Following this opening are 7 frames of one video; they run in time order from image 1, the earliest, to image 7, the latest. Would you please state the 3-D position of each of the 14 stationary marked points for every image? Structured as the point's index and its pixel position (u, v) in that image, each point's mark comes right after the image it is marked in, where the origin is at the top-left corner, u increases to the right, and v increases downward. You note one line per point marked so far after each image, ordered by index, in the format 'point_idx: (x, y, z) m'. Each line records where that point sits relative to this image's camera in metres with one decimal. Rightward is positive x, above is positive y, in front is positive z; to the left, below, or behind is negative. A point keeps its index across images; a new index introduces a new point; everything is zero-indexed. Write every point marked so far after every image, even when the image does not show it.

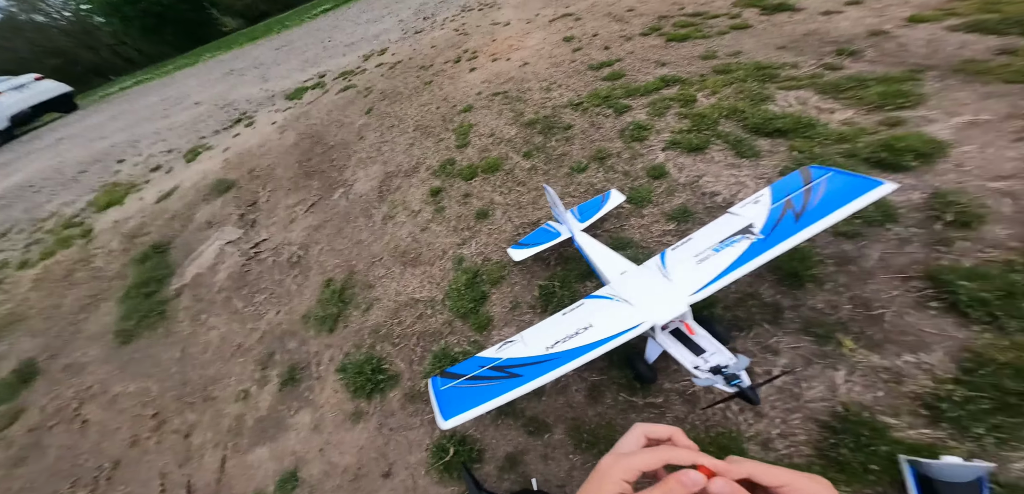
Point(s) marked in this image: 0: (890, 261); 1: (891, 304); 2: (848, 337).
0: (+3.8, -0.1, +4.2) m
1: (+3.5, -0.5, +3.9) m
2: (+3.1, -0.8, +3.8) m
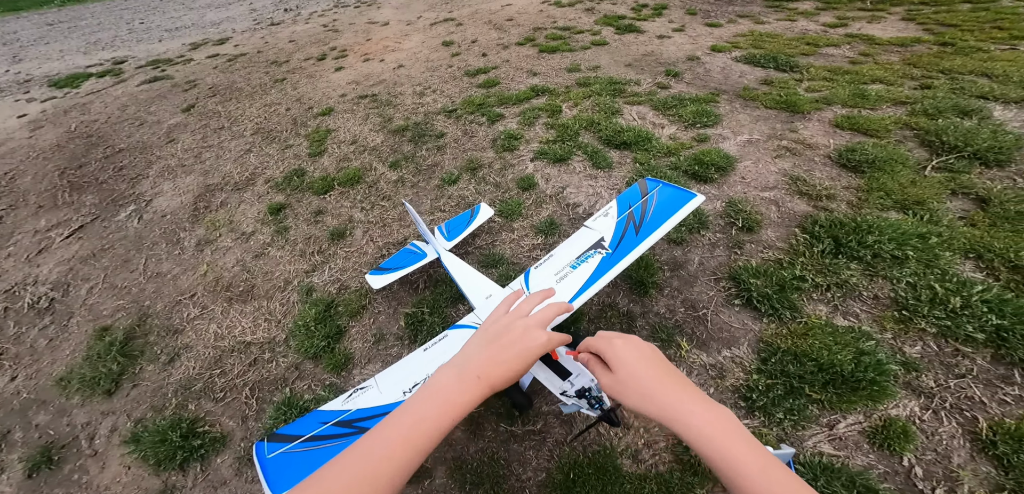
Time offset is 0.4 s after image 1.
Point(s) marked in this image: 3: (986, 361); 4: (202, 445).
0: (+2.3, -0.1, +4.5) m
1: (+2.2, -0.6, +4.2) m
2: (+1.8, -0.9, +4.0) m
3: (+4.2, -1.1, +3.5) m
4: (-3.0, -2.0, +3.8) m
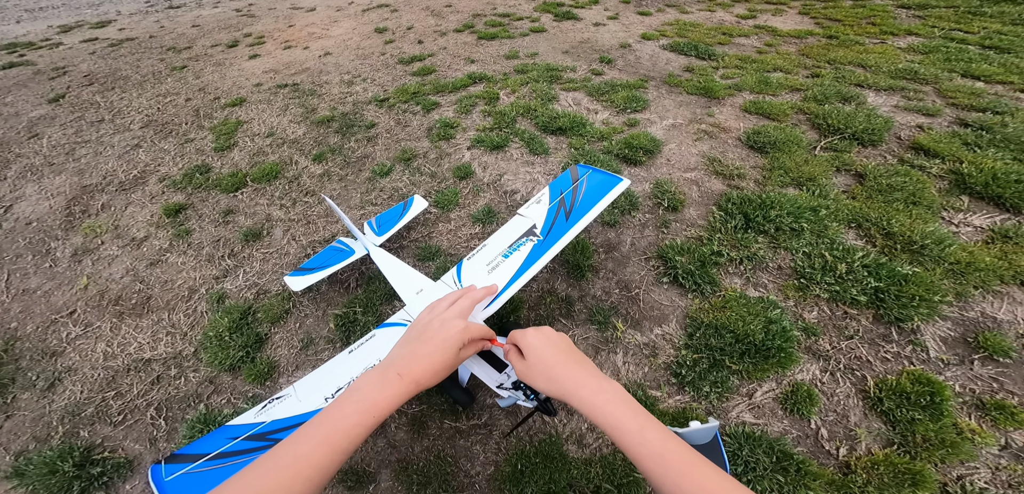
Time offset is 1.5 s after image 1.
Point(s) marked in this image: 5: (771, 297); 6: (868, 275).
0: (+1.6, +0.1, +4.7) m
1: (+1.5, -0.4, +4.4) m
2: (+1.2, -0.7, +4.1) m
3: (+3.6, -0.7, +4.0) m
4: (-3.5, -2.1, +3.4) m
5: (+2.8, -0.5, +4.2) m
6: (+3.7, -0.3, +4.1) m
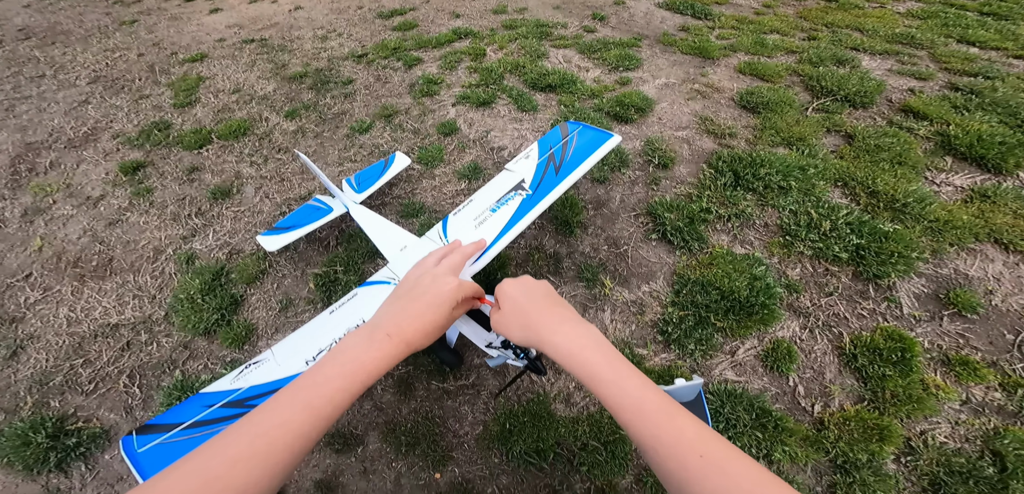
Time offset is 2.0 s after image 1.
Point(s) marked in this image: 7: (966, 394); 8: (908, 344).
0: (+1.4, +0.5, +4.6) m
1: (+1.4, +0.1, +4.4) m
2: (+1.0, -0.3, +4.1) m
3: (+3.5, -0.3, +4.0) m
4: (-3.6, -1.7, +3.2) m
5: (+2.6, -0.1, +4.2) m
6: (+3.6, +0.2, +4.2) m
7: (+3.9, -1.3, +3.4) m
8: (+3.6, -0.9, +3.6) m
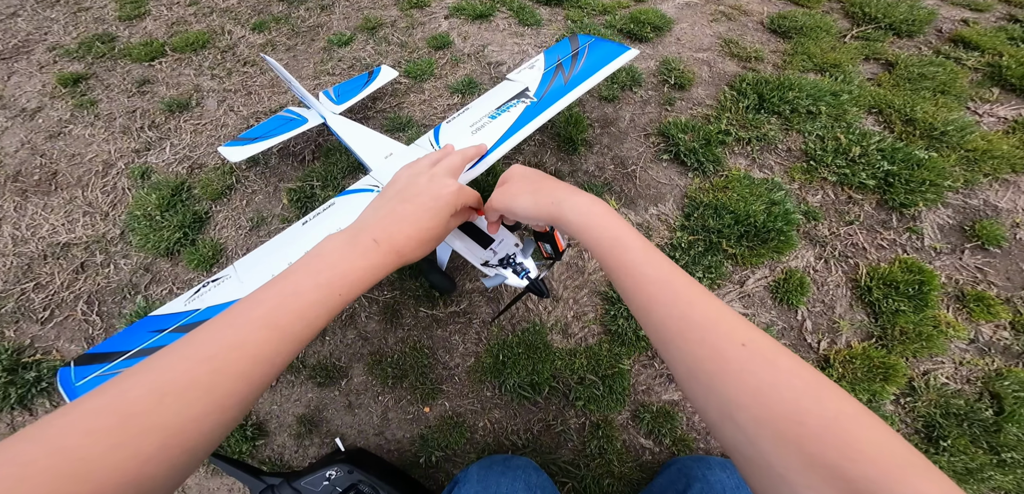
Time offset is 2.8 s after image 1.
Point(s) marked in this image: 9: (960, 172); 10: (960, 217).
0: (+1.4, +1.3, +4.3) m
1: (+1.3, +0.9, +4.0) m
2: (+1.0, +0.5, +3.8) m
3: (+3.4, +0.4, +3.8) m
4: (-3.6, -0.9, +2.9) m
5: (+2.6, +0.7, +3.9) m
6: (+3.6, +0.9, +3.9) m
7: (+3.8, -0.6, +3.2) m
8: (+3.6, -0.2, +3.4) m
9: (+4.3, +0.8, +3.8) m
10: (+4.2, +0.3, +3.7) m
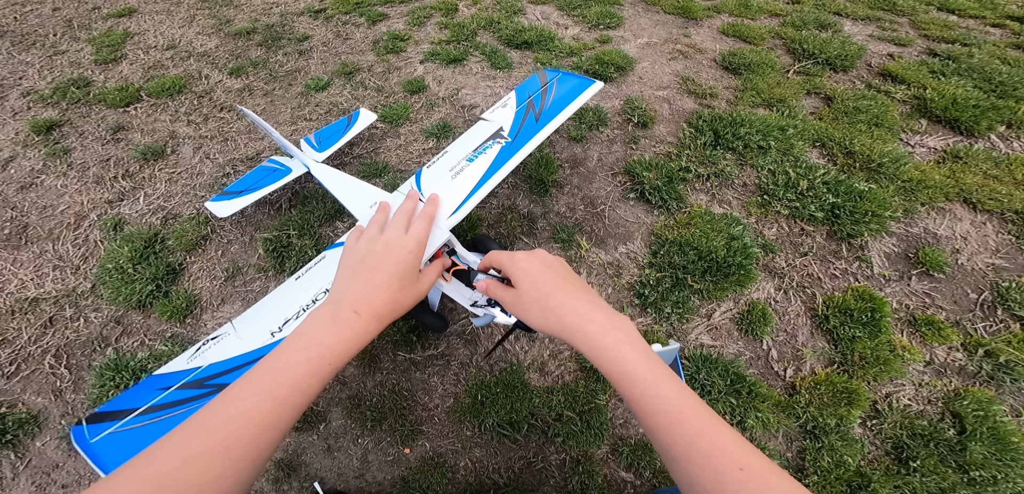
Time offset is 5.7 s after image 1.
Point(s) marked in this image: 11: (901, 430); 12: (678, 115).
0: (+1.1, +0.9, +4.4) m
1: (+1.0, +0.5, +4.2) m
2: (+0.7, +0.1, +3.9) m
3: (+3.2, +0.1, +4.0) m
4: (-3.8, -1.4, +2.9) m
5: (+2.3, +0.3, +4.1) m
6: (+3.3, +0.6, +4.1) m
7: (+3.6, -0.9, +3.4) m
8: (+3.3, -0.5, +3.6) m
9: (+4.1, +0.5, +4.1) m
10: (+3.9, 0.0, +3.9) m
11: (+3.1, -1.4, +3.1) m
12: (+2.0, +1.6, +4.8) m
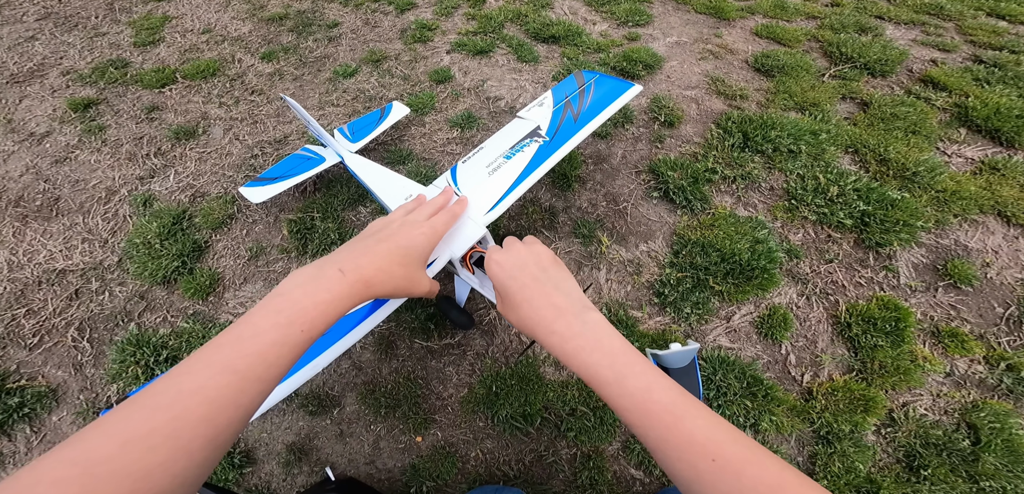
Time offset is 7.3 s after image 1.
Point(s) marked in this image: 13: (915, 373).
0: (+1.3, +1.0, +4.4) m
1: (+1.3, +0.5, +4.1) m
2: (+1.0, +0.1, +3.9) m
3: (+3.4, 0.0, +3.9) m
4: (-3.7, -1.2, +2.9) m
5: (+2.6, +0.3, +4.0) m
6: (+3.5, +0.5, +4.0) m
7: (+3.8, -1.0, +3.3) m
8: (+3.5, -0.6, +3.5) m
9: (+4.3, +0.4, +4.0) m
10: (+4.1, -0.1, +3.8) m
11: (+3.2, -1.5, +3.1) m
12: (+2.3, +1.6, +4.7) m
13: (+3.4, -1.0, +3.3) m
